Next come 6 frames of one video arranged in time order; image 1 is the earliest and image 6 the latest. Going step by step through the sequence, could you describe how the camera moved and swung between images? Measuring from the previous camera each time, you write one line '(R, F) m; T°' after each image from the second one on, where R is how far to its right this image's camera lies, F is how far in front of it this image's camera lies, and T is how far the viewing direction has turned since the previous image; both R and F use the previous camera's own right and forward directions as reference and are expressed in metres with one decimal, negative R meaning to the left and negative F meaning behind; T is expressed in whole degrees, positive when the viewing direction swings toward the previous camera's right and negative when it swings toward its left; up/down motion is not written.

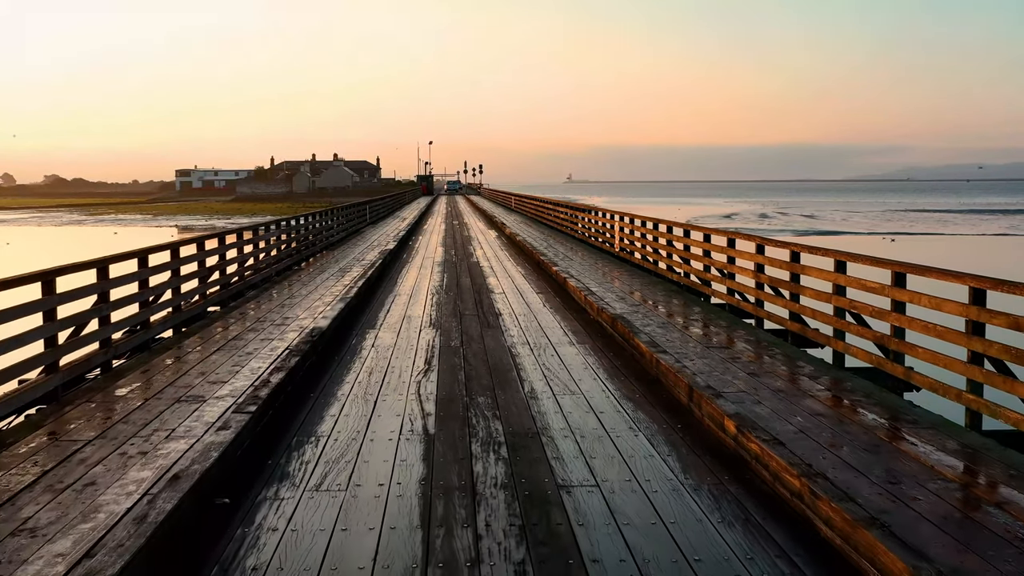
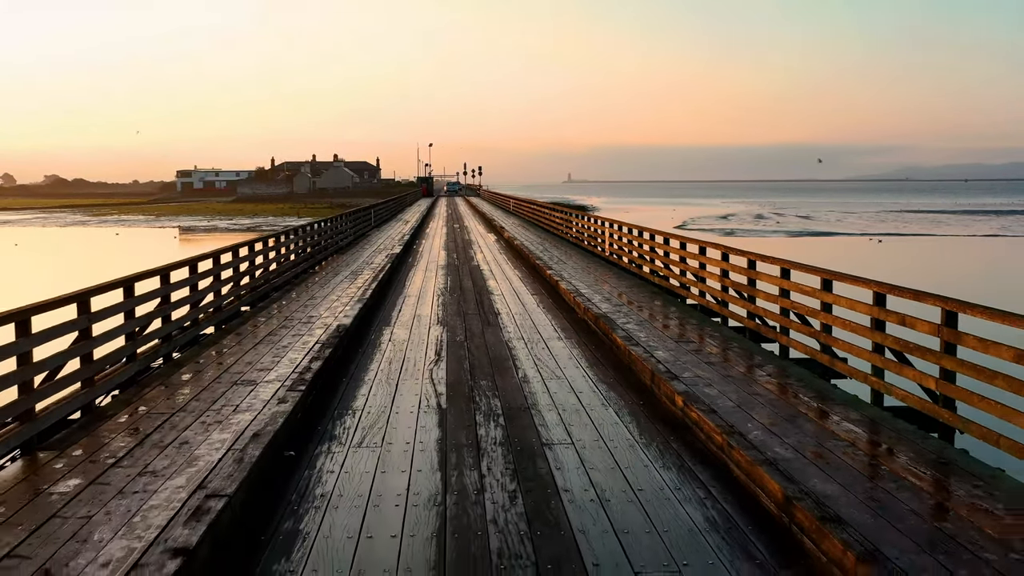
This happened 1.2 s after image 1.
(0.0, +0.2) m; 0°
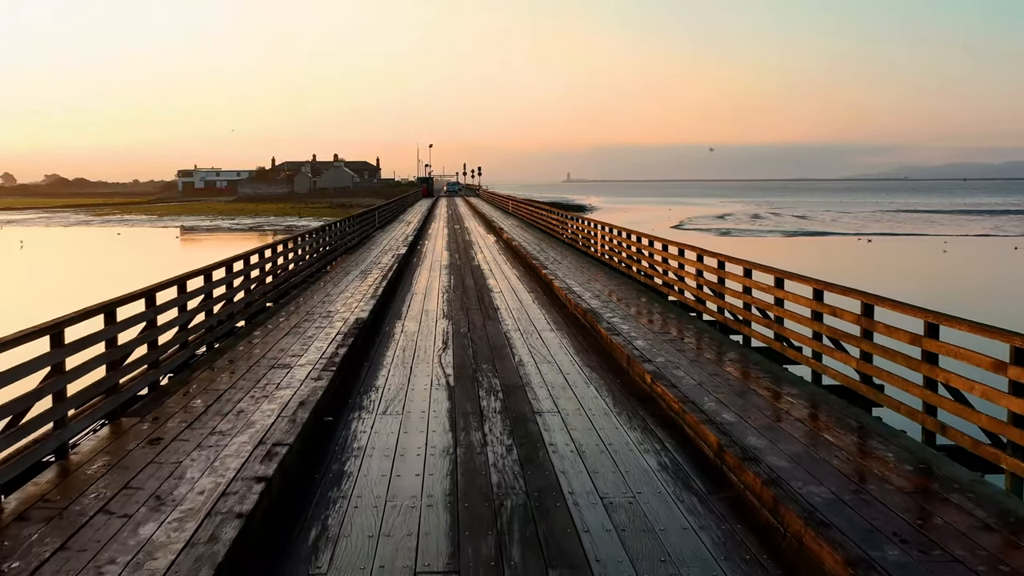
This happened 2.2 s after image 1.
(0.0, -0.5) m; 0°
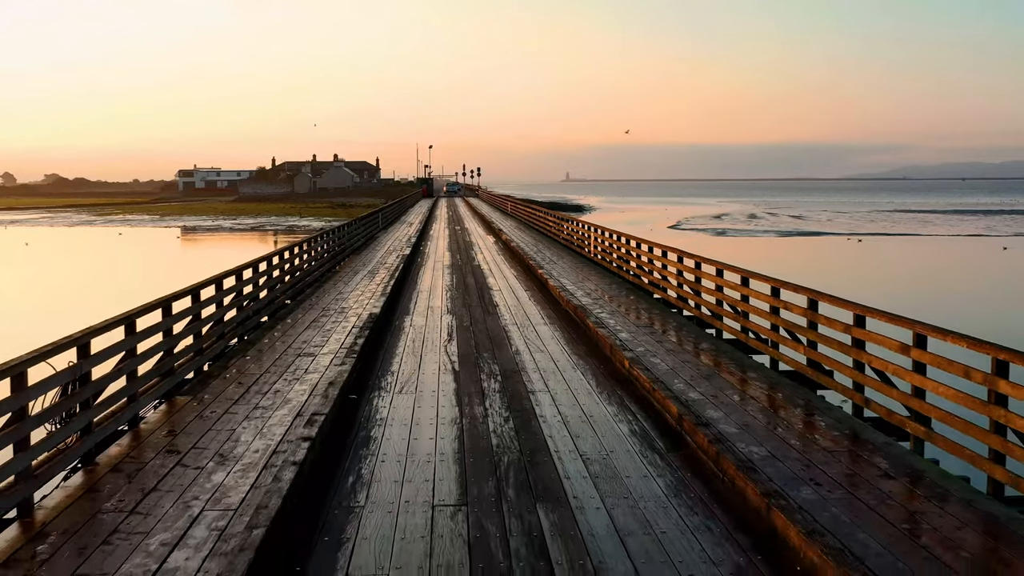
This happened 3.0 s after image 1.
(0.0, -0.5) m; 0°
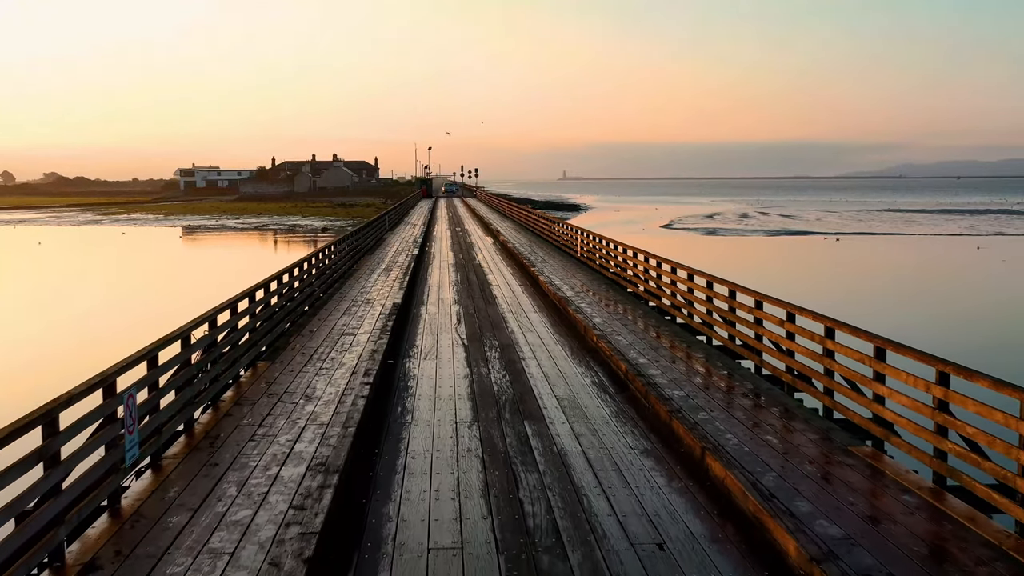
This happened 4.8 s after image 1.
(0.0, -1.1) m; 0°
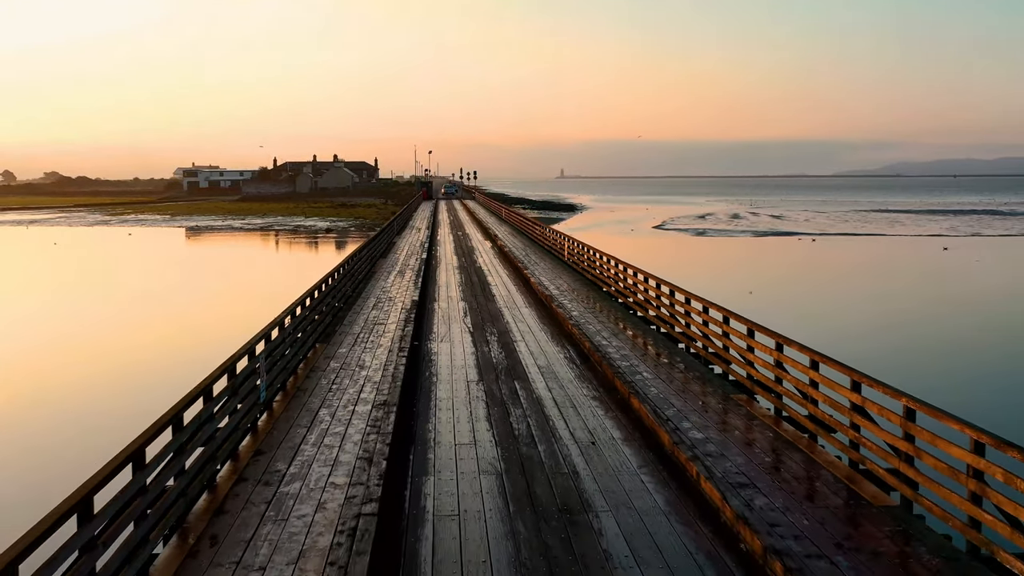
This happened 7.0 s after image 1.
(0.0, -1.5) m; 0°
